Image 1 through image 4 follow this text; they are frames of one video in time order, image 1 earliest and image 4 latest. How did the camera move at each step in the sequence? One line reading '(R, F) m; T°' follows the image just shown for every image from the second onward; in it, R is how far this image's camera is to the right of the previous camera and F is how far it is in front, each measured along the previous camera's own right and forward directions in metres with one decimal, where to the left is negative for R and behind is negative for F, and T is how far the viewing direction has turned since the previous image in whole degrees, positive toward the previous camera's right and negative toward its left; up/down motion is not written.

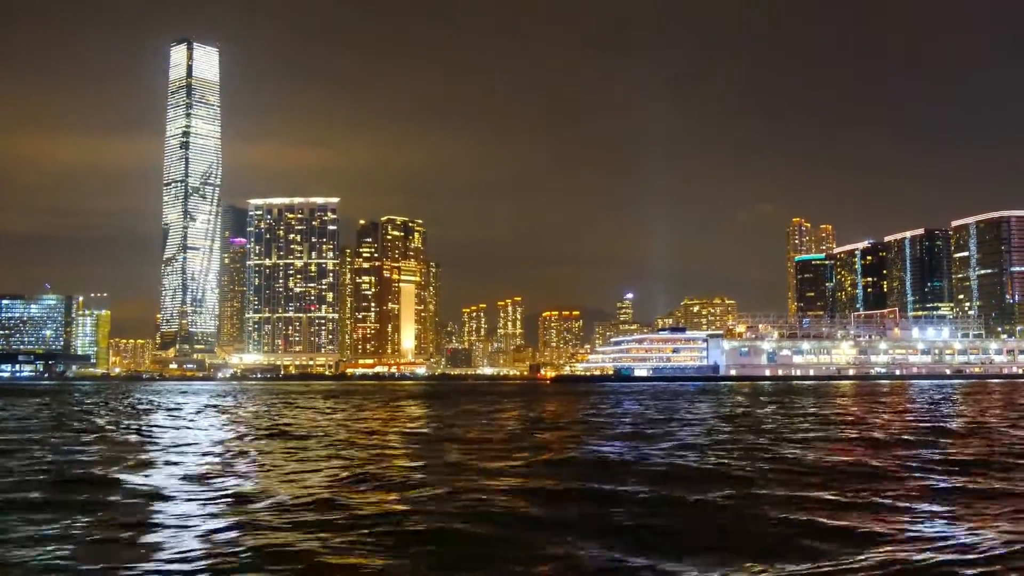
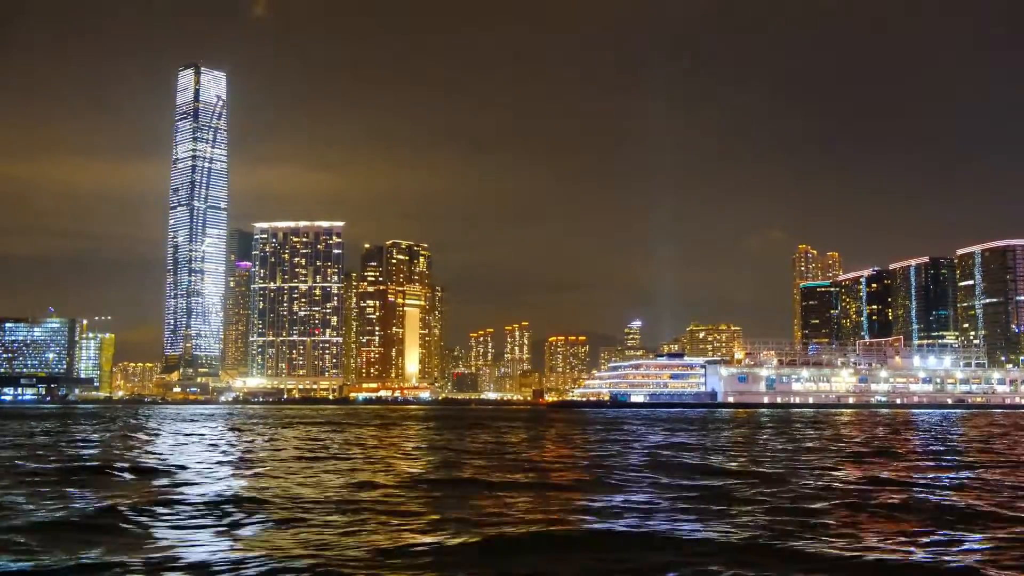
(+2.2, -8.8) m; 0°
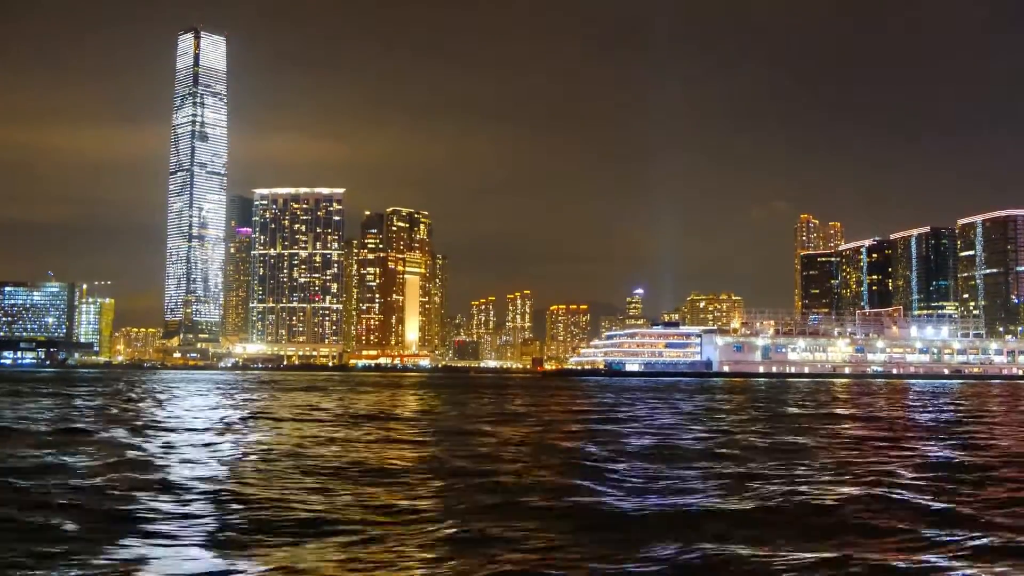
(+2.5, +2.3) m; 0°
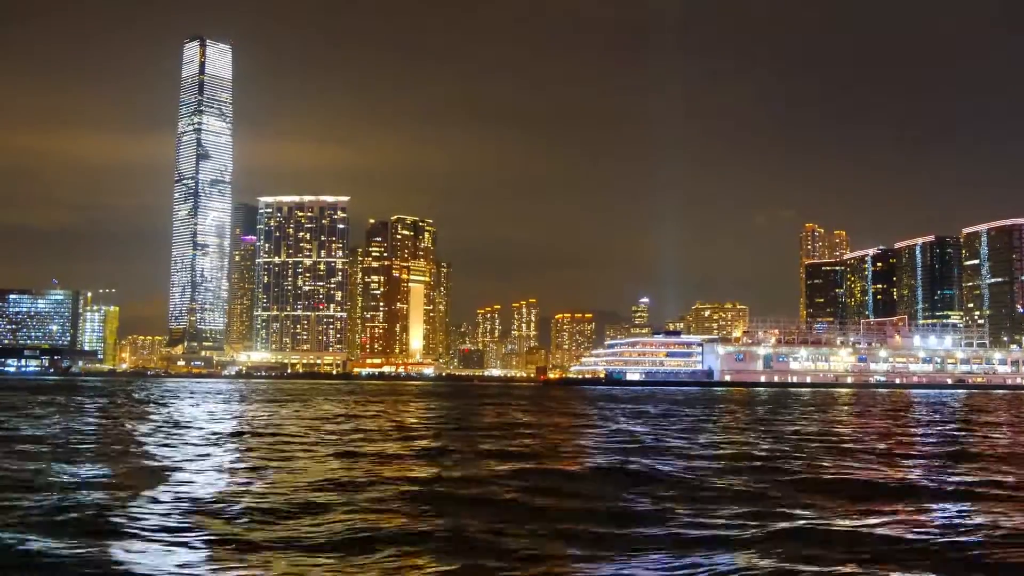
(+1.4, -1.3) m; 0°
